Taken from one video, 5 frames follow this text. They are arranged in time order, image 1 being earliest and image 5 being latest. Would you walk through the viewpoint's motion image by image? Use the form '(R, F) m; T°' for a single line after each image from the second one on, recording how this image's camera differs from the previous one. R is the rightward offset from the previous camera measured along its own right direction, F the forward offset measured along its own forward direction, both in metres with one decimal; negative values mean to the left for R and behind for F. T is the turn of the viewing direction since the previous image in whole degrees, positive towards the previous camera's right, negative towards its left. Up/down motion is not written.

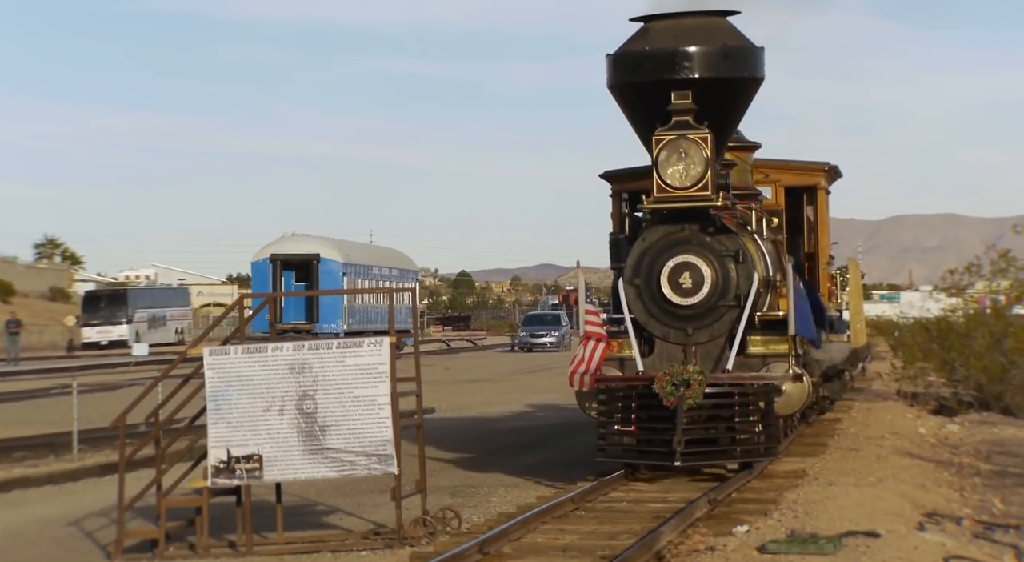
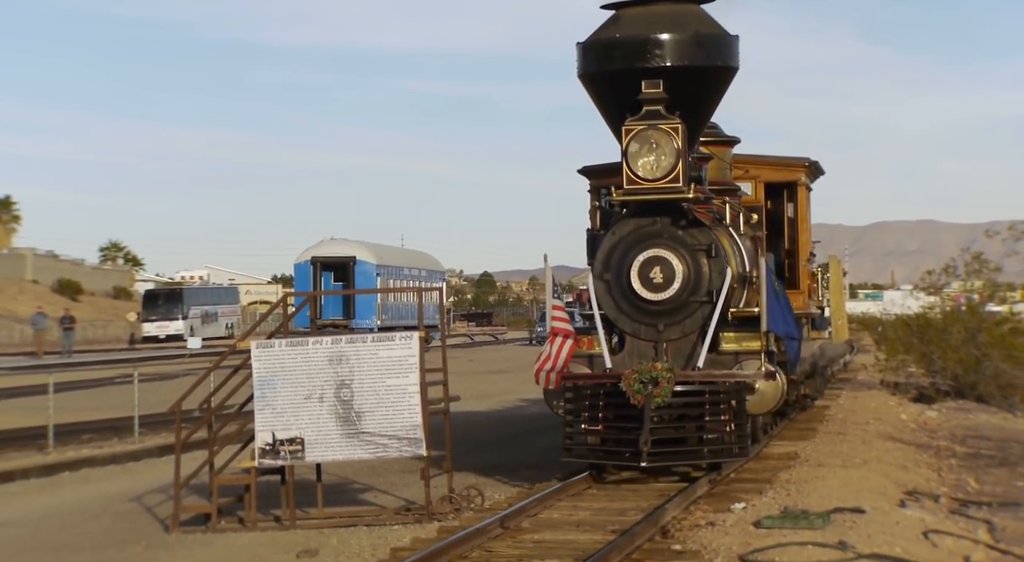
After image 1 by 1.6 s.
(-0.1, -0.9) m; 0°
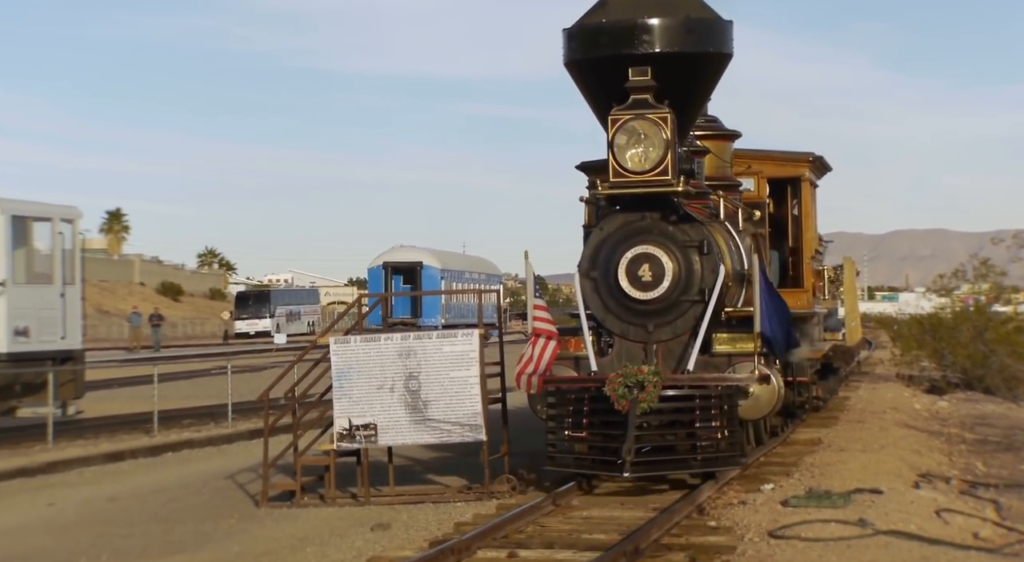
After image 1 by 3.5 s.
(-0.2, -1.1) m; -1°
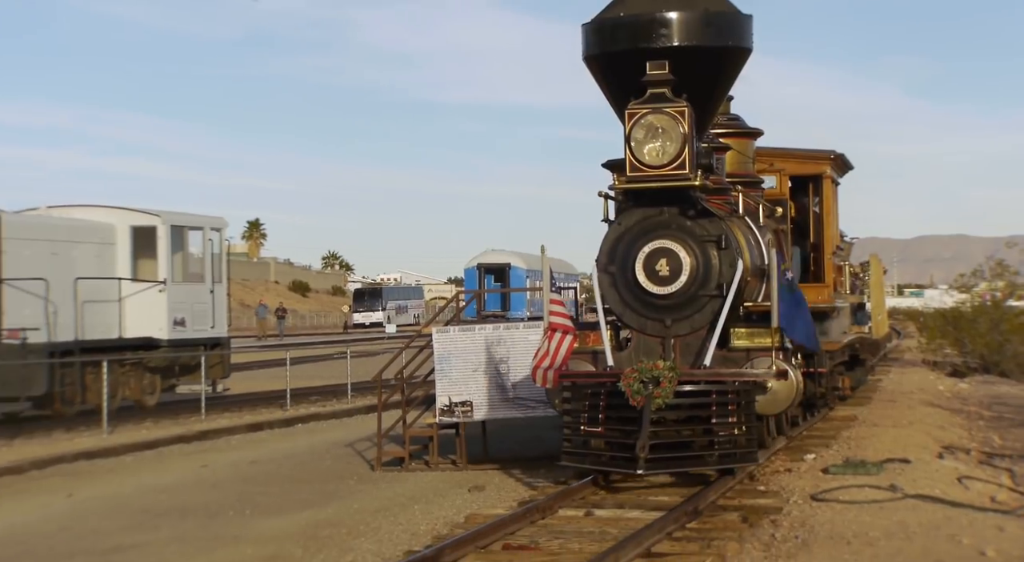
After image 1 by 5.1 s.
(-0.4, -1.8) m; -1°
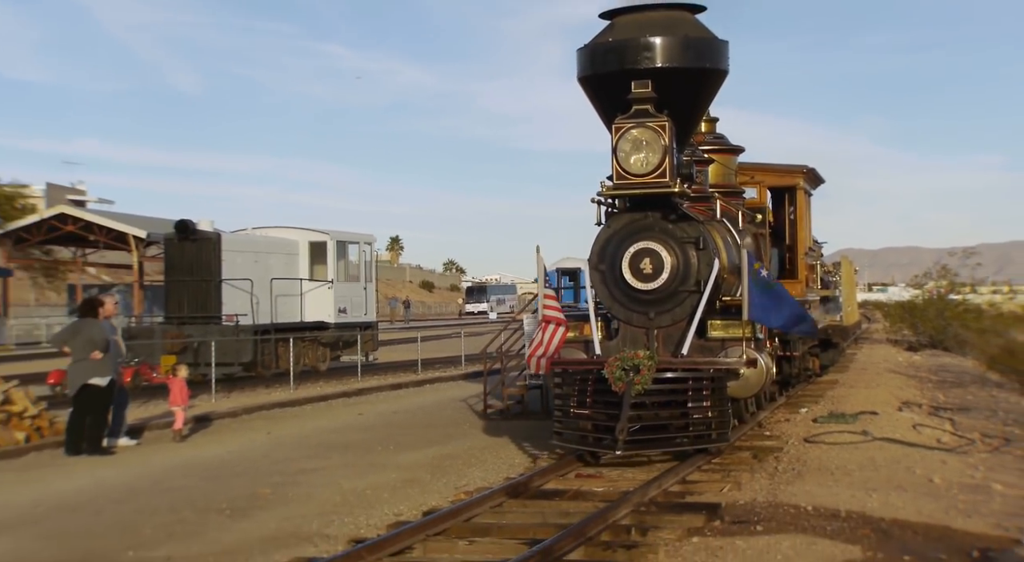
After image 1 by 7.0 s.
(-0.9, -4.4) m; 0°
